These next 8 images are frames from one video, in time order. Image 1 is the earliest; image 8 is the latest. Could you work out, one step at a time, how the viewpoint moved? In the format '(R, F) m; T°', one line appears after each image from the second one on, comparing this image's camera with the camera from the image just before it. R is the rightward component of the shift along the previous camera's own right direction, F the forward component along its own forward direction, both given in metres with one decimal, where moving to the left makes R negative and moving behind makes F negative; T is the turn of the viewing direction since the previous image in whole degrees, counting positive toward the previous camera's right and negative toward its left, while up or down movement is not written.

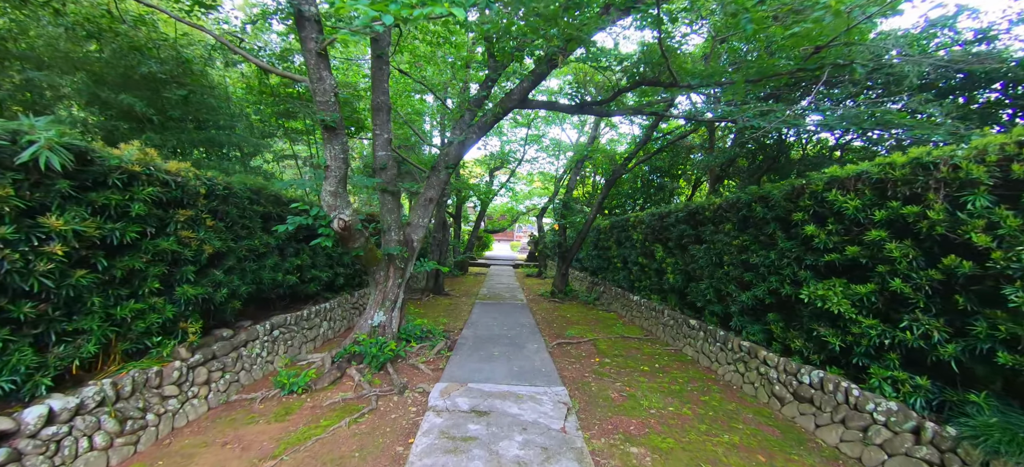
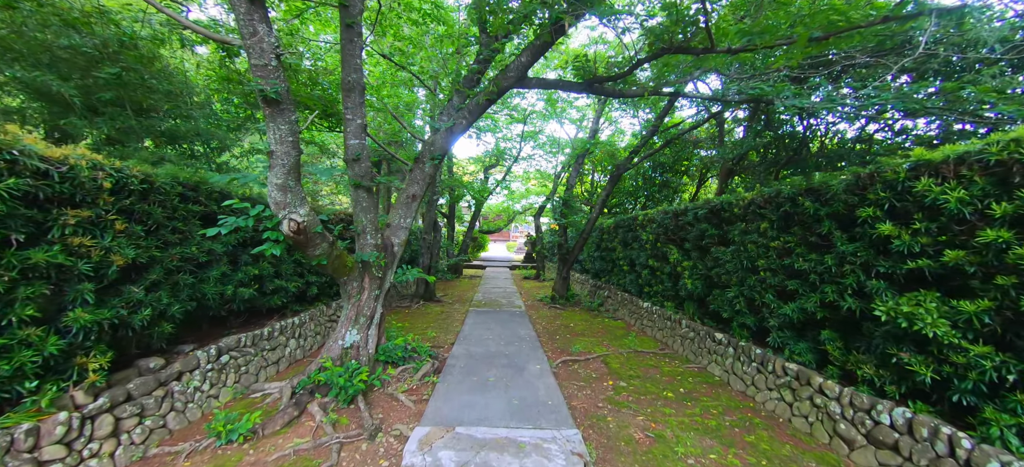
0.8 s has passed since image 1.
(0.0, +0.6) m; +1°
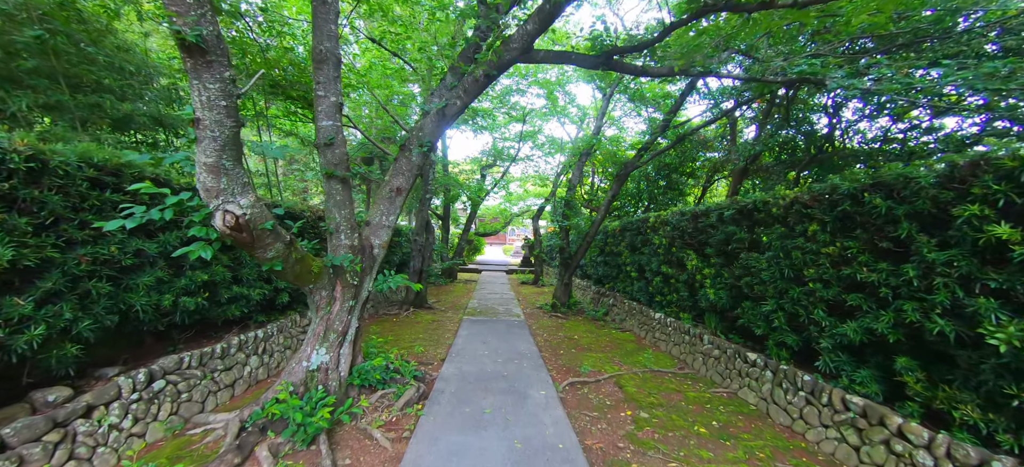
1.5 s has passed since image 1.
(0.0, +0.6) m; +1°
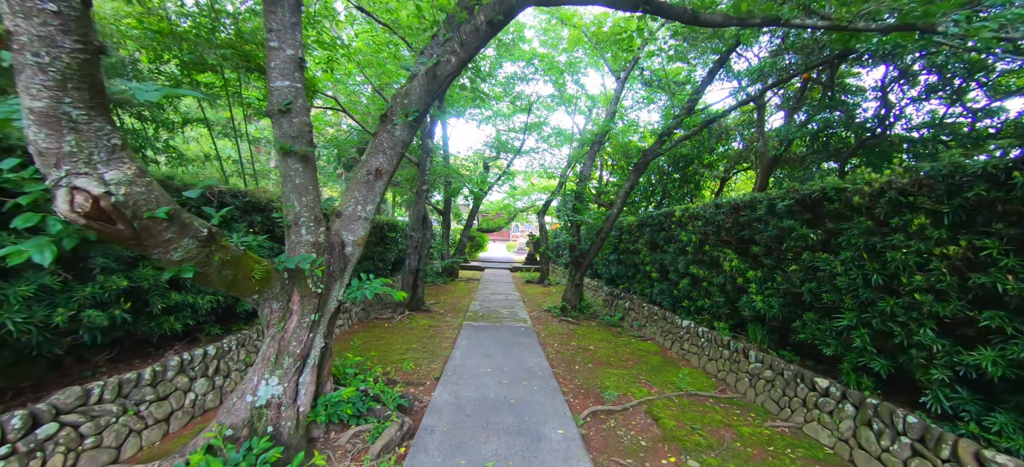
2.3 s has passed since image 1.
(0.0, +0.7) m; 0°
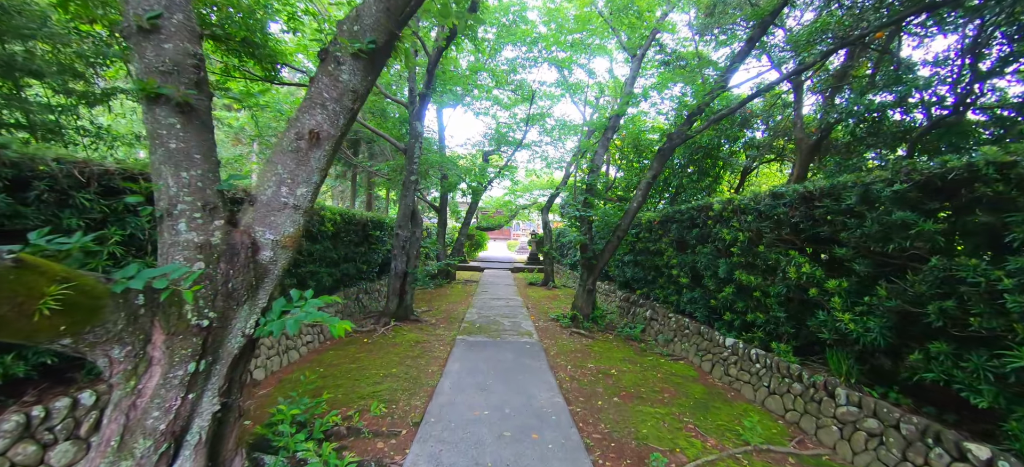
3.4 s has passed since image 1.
(0.0, +0.9) m; 0°
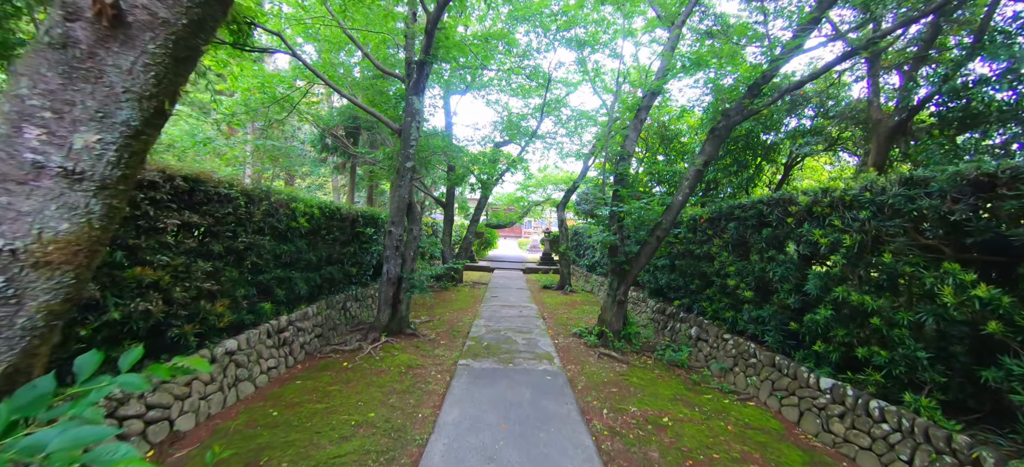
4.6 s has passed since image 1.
(-0.1, +0.9) m; -2°
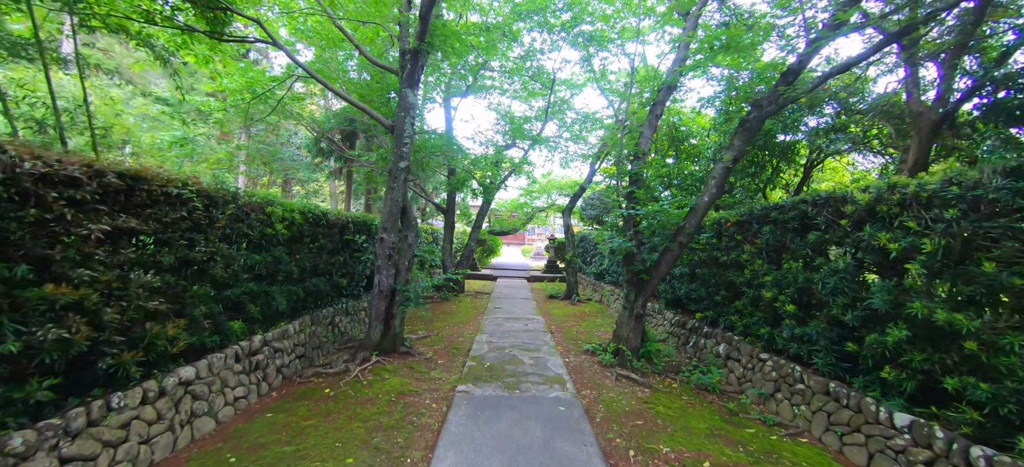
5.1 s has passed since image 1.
(0.0, +0.4) m; 0°
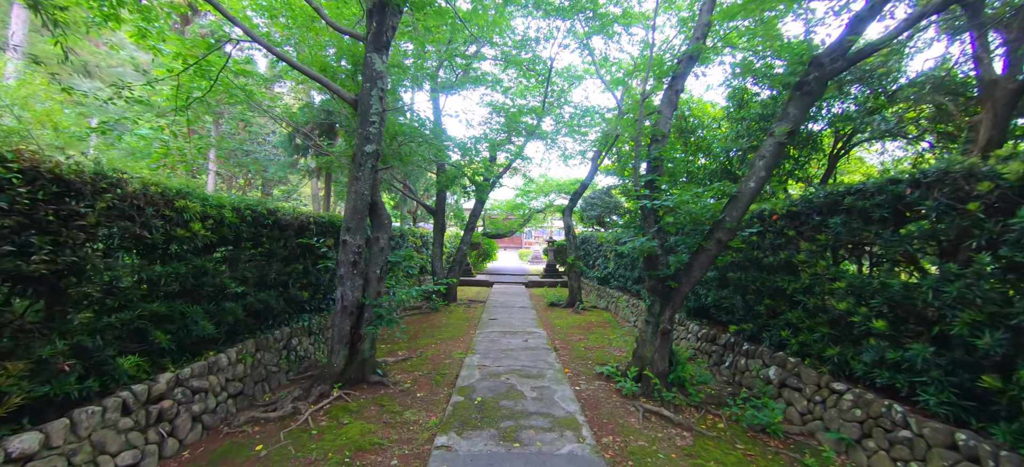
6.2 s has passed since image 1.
(0.0, +0.8) m; 0°
